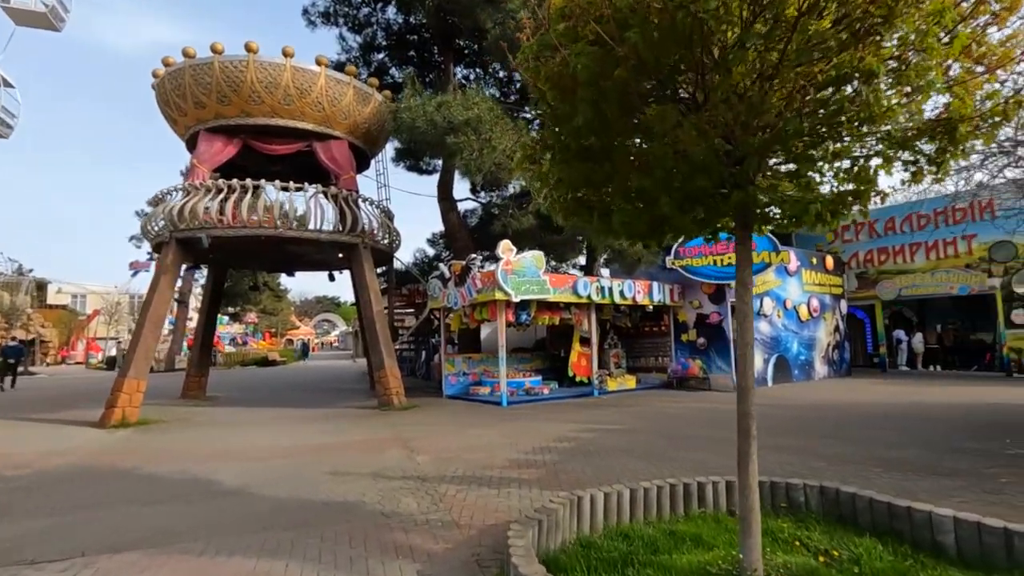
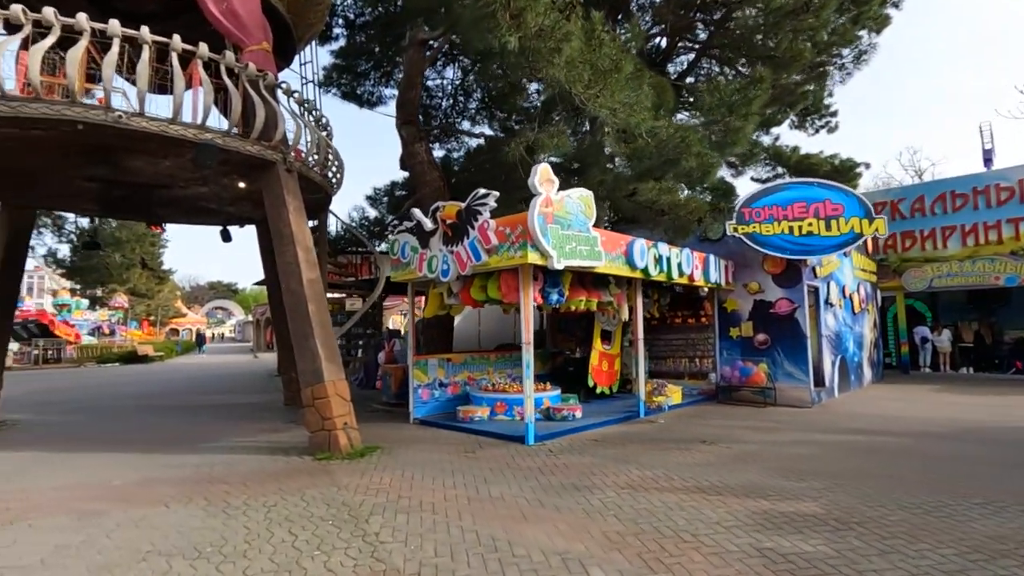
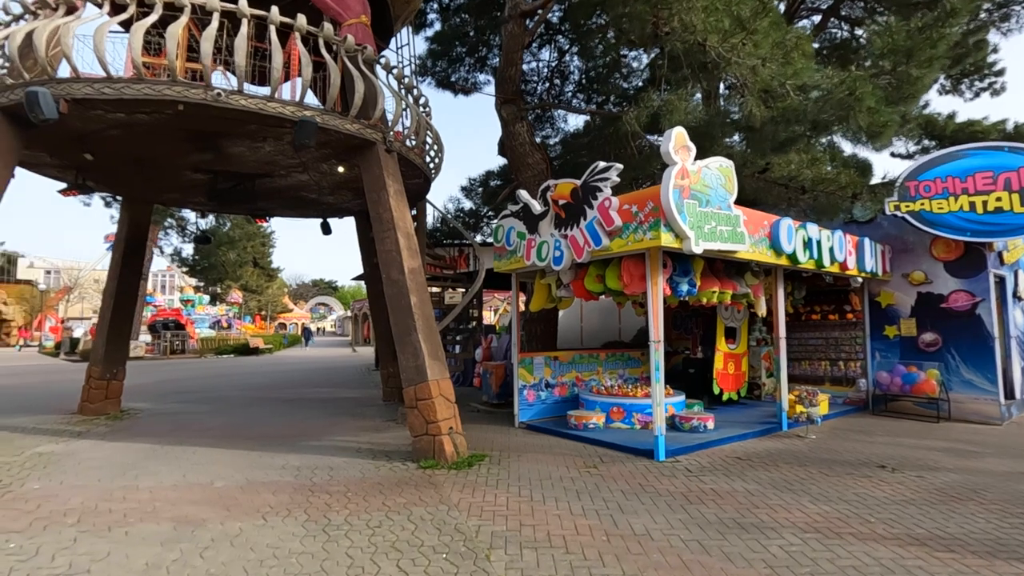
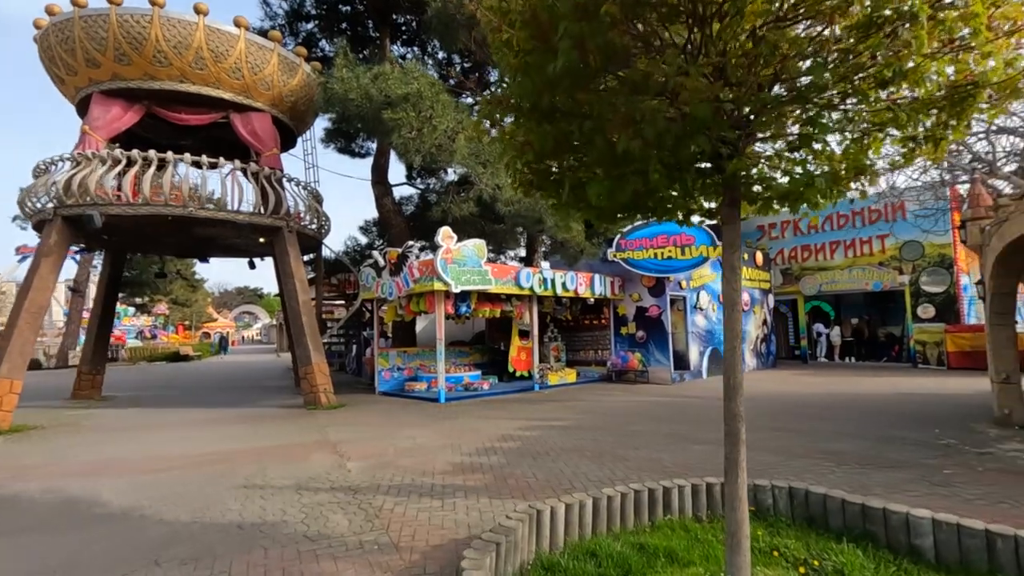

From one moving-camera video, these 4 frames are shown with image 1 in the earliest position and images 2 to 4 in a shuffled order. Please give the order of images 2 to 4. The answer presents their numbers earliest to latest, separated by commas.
4, 2, 3
